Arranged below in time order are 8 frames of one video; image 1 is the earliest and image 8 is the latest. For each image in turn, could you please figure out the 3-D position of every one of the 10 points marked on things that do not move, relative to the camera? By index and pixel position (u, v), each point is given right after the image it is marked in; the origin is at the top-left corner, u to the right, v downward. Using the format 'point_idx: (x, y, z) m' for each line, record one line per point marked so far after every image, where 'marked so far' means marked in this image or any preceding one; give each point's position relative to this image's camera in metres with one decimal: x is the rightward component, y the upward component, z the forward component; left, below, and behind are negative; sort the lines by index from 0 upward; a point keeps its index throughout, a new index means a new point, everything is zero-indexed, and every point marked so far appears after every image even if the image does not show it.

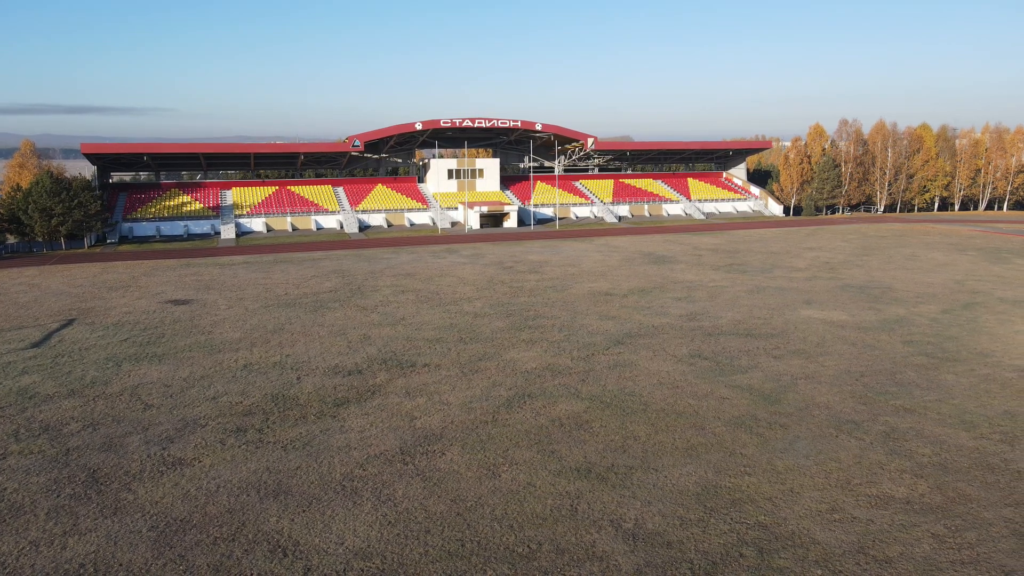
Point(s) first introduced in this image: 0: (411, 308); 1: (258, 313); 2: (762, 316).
0: (-2.2, -0.5, +19.3) m
1: (-5.6, -0.6, +18.4) m
2: (+5.9, -0.7, +17.8) m
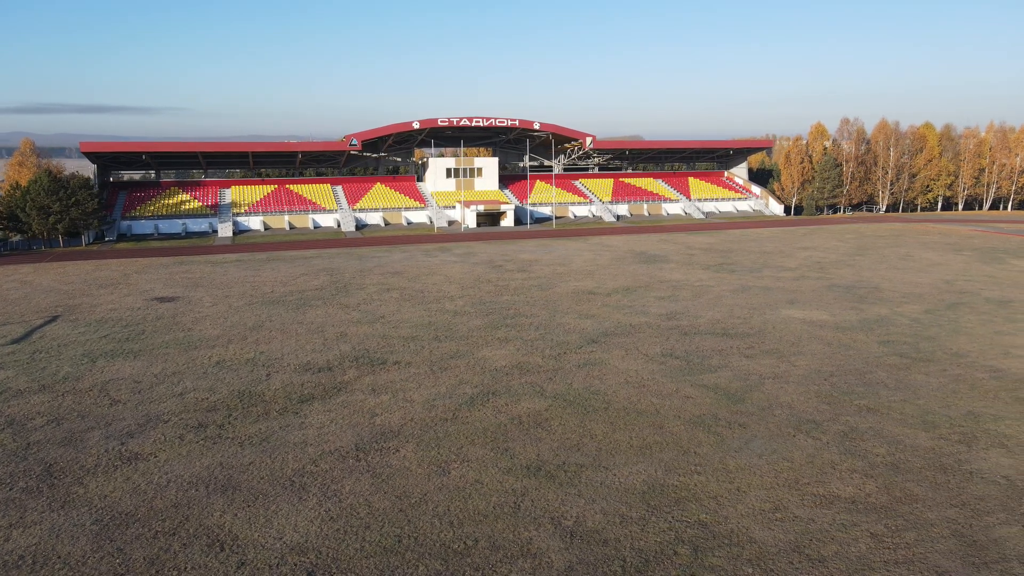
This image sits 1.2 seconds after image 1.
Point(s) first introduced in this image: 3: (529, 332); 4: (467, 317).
0: (-2.8, -0.4, +19.4) m
1: (-6.2, -0.6, +18.6) m
2: (+5.4, -0.6, +17.8) m
3: (+0.5, -0.9, +16.5) m
4: (-0.9, -0.7, +18.1) m
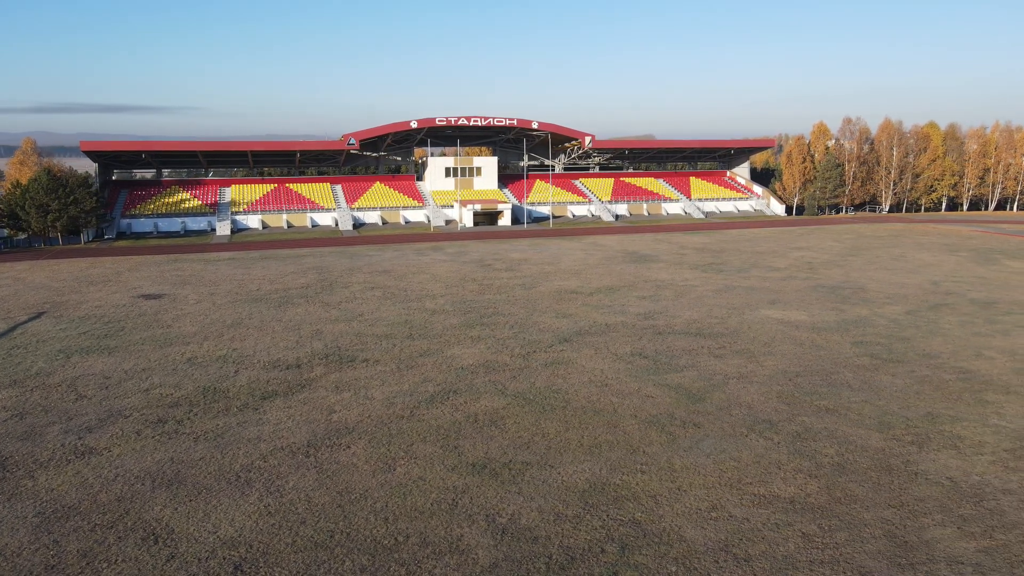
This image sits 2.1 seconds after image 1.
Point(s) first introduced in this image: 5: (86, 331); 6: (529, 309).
0: (-3.3, -0.4, +19.5) m
1: (-6.7, -0.5, +18.7) m
2: (+4.8, -0.6, +17.7) m
3: (-0.1, -0.9, +16.6) m
4: (-1.5, -0.6, +18.1) m
5: (-8.7, -0.9, +16.1) m
6: (+0.5, -0.5, +18.9) m
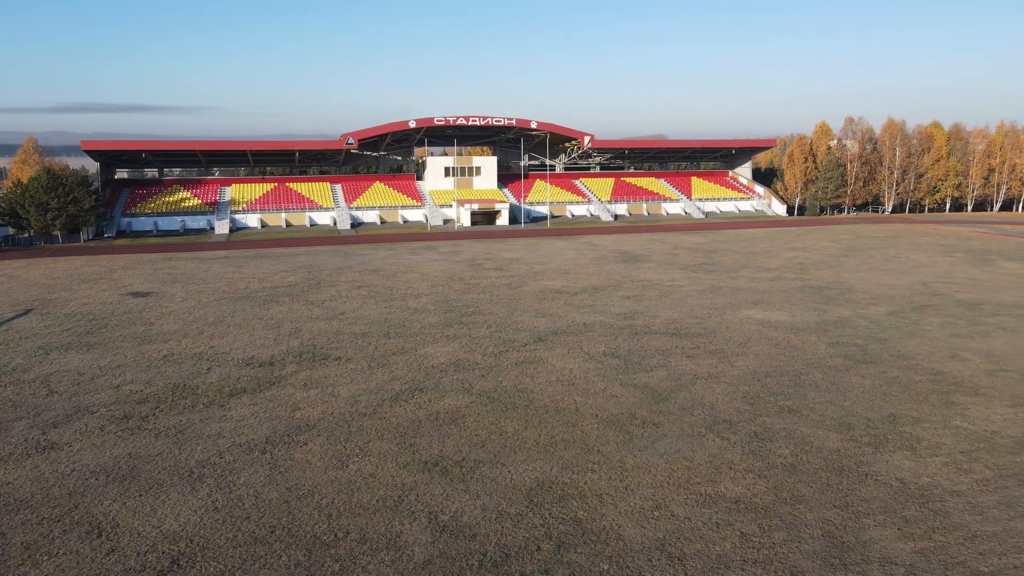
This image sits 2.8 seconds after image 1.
0: (-3.8, -0.4, +19.6) m
1: (-7.3, -0.5, +18.9) m
2: (+4.3, -0.6, +17.7) m
3: (-0.6, -0.9, +16.6) m
4: (-2.0, -0.6, +18.2) m
5: (-9.2, -0.8, +16.3) m
6: (0.0, -0.5, +19.0) m
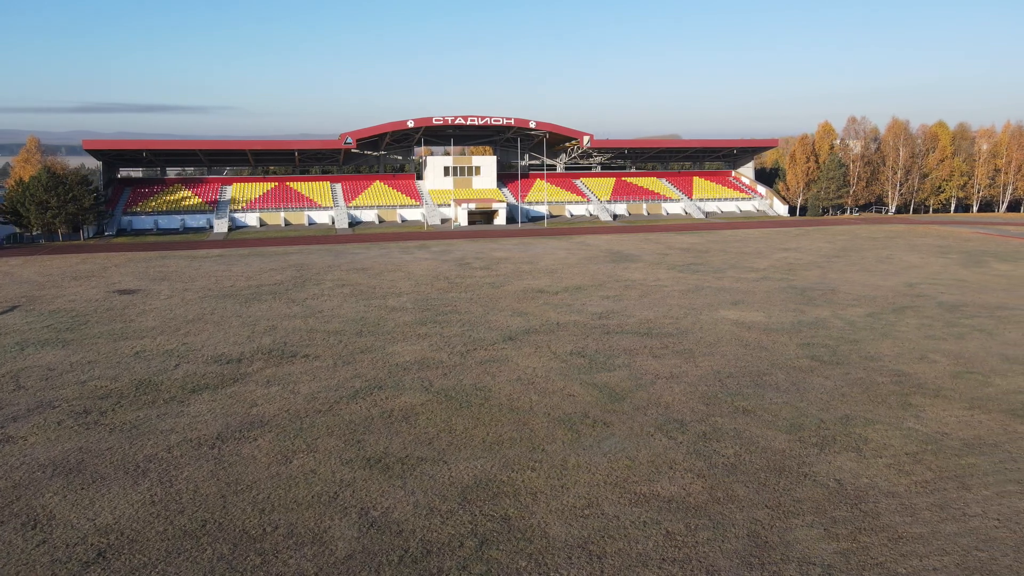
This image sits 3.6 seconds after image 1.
0: (-4.4, -0.3, +19.8) m
1: (-7.9, -0.4, +19.1) m
2: (+3.6, -0.6, +17.7) m
3: (-1.3, -0.9, +16.7) m
4: (-2.7, -0.6, +18.3) m
5: (-9.9, -0.8, +16.6) m
6: (-0.6, -0.5, +19.0) m
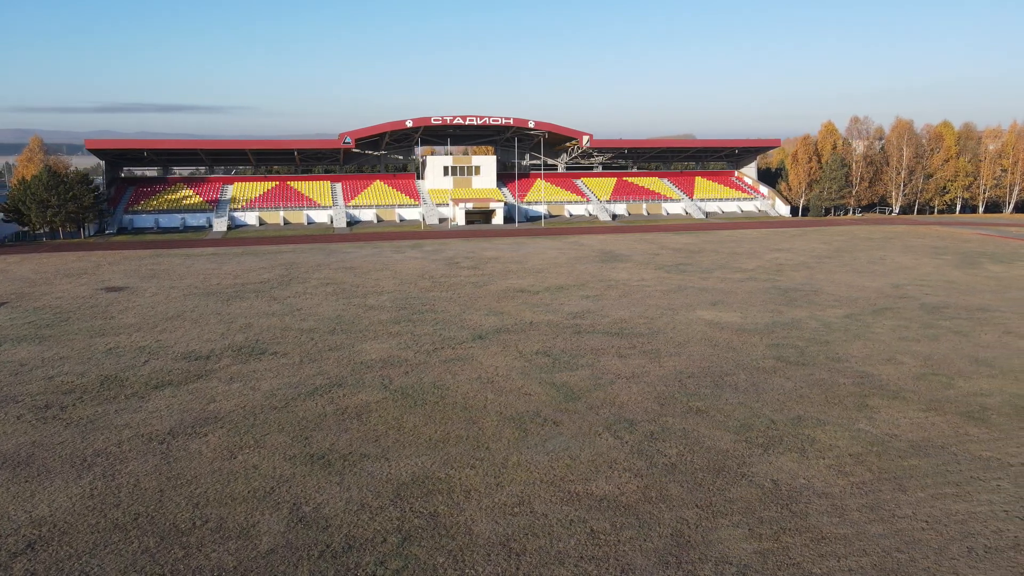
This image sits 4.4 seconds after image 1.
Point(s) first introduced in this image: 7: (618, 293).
0: (-5.0, -0.3, +19.9) m
1: (-8.5, -0.3, +19.4) m
2: (+3.0, -0.6, +17.7) m
3: (-2.0, -0.8, +16.8) m
4: (-3.3, -0.6, +18.5) m
5: (-10.6, -0.7, +16.9) m
6: (-1.2, -0.4, +19.1) m
7: (+2.8, -0.1, +20.8) m
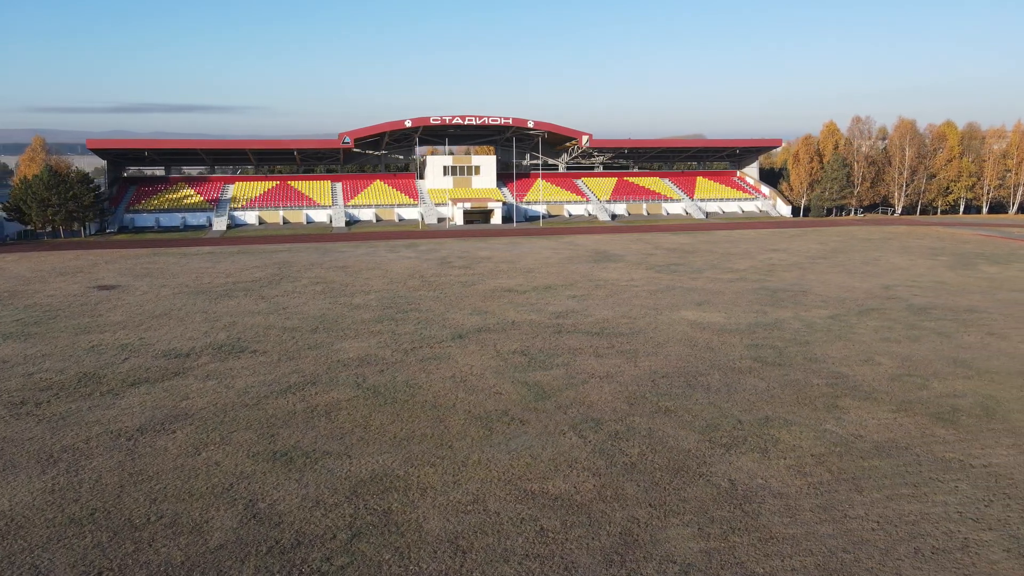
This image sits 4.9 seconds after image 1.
0: (-5.4, -0.3, +20.0) m
1: (-8.9, -0.3, +19.5) m
2: (+2.5, -0.6, +17.7) m
3: (-2.4, -0.8, +16.9) m
4: (-3.7, -0.5, +18.6) m
5: (-11.0, -0.7, +17.1) m
6: (-1.6, -0.4, +19.2) m
7: (+2.4, -0.1, +20.8) m
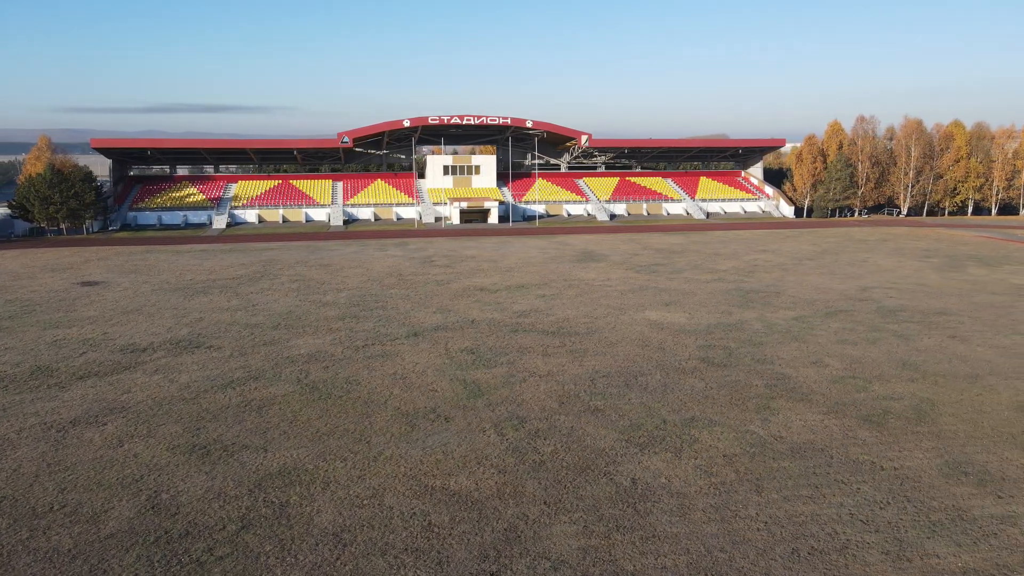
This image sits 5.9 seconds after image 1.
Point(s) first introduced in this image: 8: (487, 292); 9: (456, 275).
0: (-6.3, -0.2, +20.3) m
1: (-9.8, -0.2, +19.9) m
2: (+1.5, -0.6, +17.8) m
3: (-3.4, -0.8, +17.1) m
4: (-4.7, -0.5, +18.8) m
5: (-12.0, -0.6, +17.5) m
6: (-2.6, -0.4, +19.4) m
7: (+1.5, -0.1, +20.9) m
8: (-0.9, -0.1, +21.3) m
9: (-2.2, +0.4, +23.7) m
